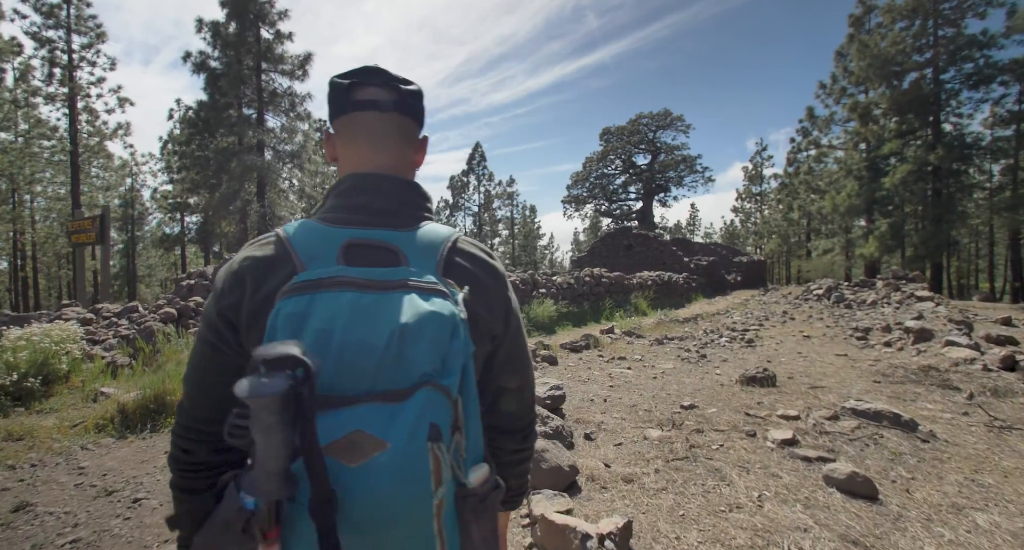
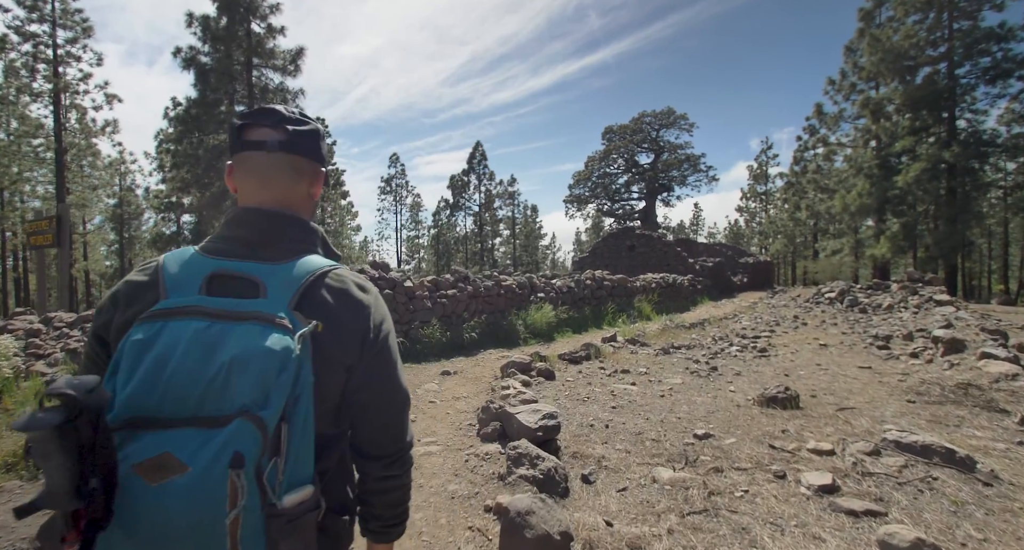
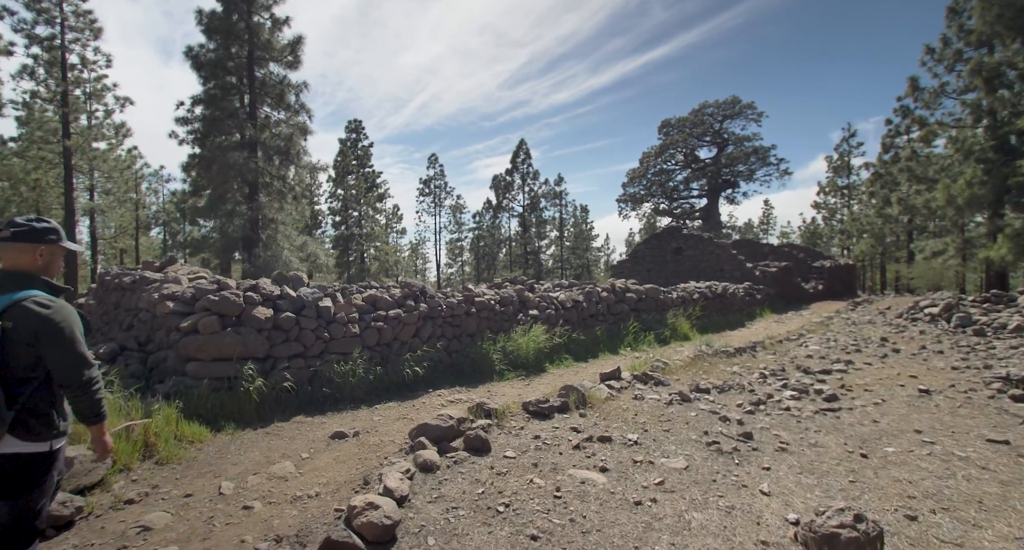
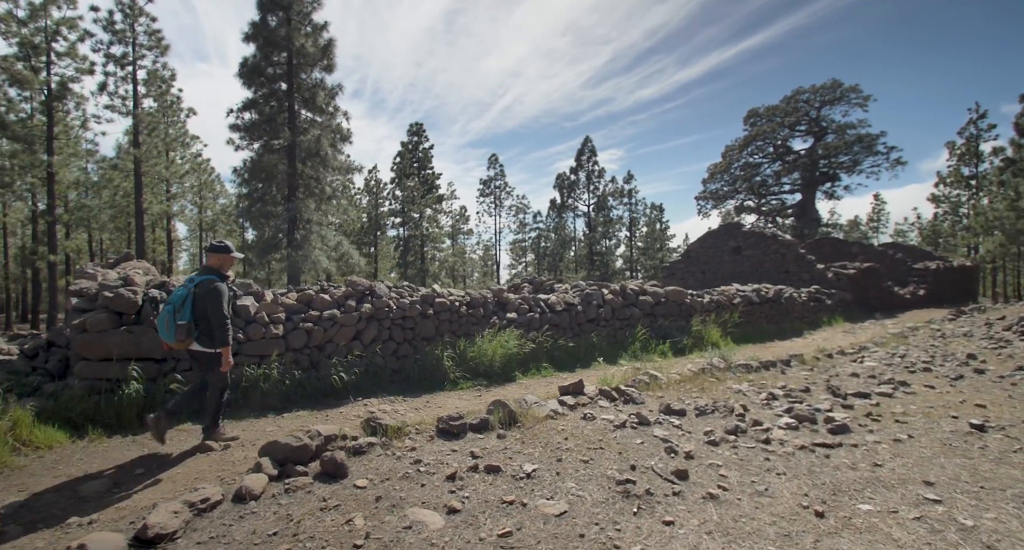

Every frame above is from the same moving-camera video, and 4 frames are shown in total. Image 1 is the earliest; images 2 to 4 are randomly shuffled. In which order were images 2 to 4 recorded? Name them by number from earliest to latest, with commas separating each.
2, 3, 4
